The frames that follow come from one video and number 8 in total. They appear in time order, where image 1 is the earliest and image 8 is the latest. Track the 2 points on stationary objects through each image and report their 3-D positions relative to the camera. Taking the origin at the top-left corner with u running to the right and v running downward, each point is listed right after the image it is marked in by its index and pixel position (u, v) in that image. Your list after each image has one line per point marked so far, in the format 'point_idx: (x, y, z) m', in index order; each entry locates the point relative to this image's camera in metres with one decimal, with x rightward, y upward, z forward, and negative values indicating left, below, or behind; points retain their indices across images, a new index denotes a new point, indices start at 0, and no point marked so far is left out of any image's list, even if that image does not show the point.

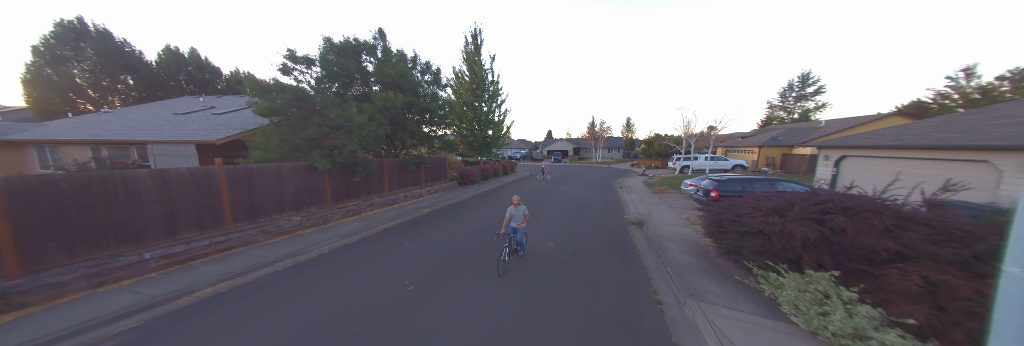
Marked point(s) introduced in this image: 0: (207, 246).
0: (-7.1, -1.6, +5.1) m
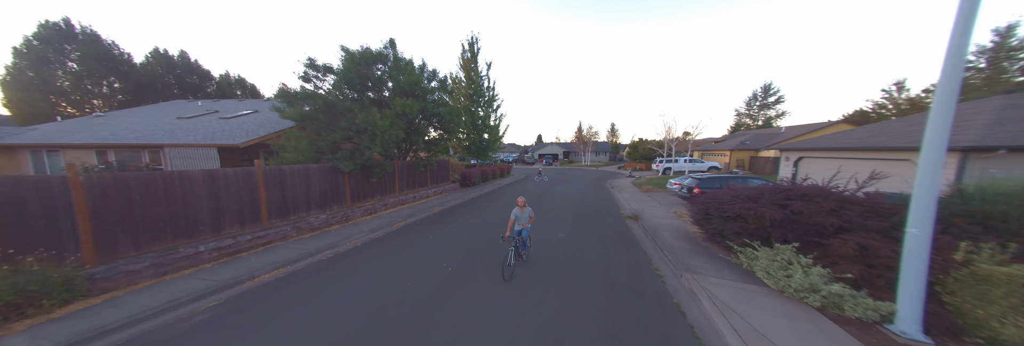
0: (-6.5, -1.6, +5.4) m
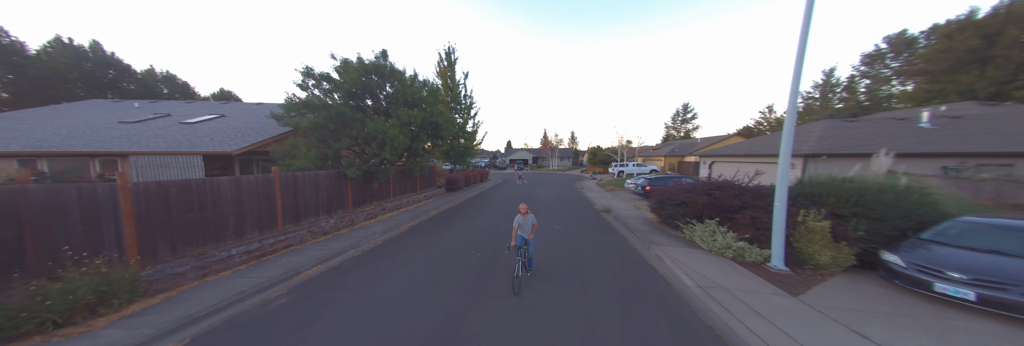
0: (-6.0, -1.8, +5.5) m
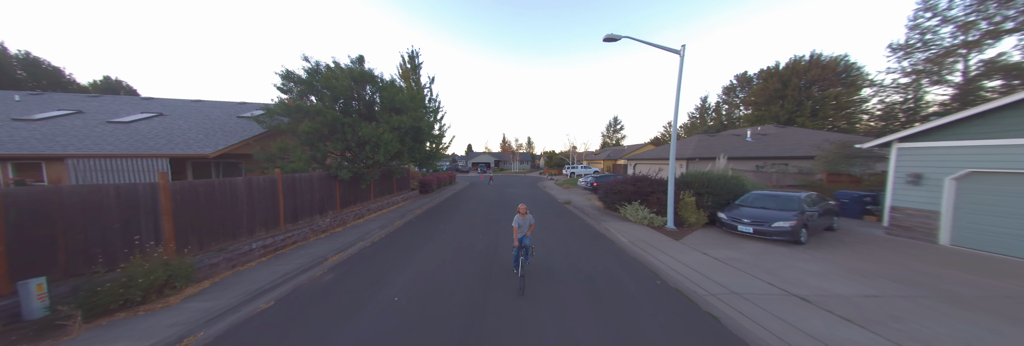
0: (-6.2, -1.8, +5.9) m
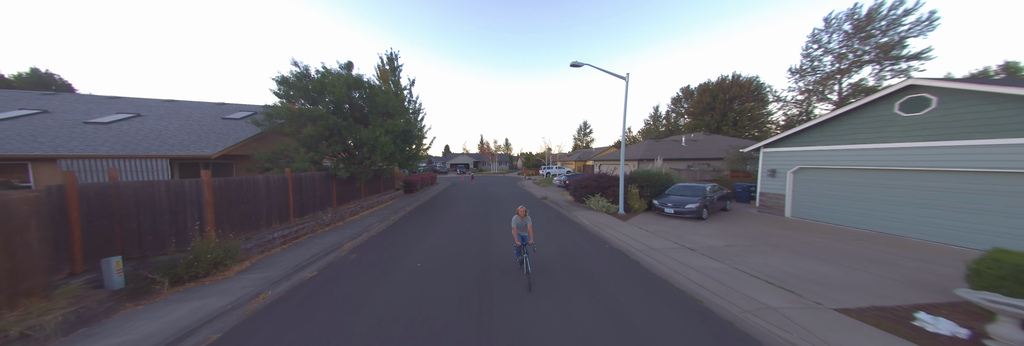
0: (-6.6, -1.8, +6.7) m
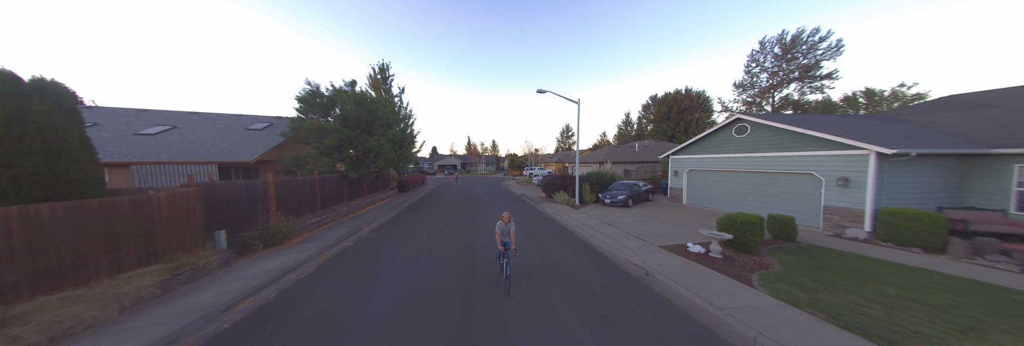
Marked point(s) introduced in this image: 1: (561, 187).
0: (-7.5, -1.8, +8.7) m
1: (+3.1, -0.9, +14.1) m
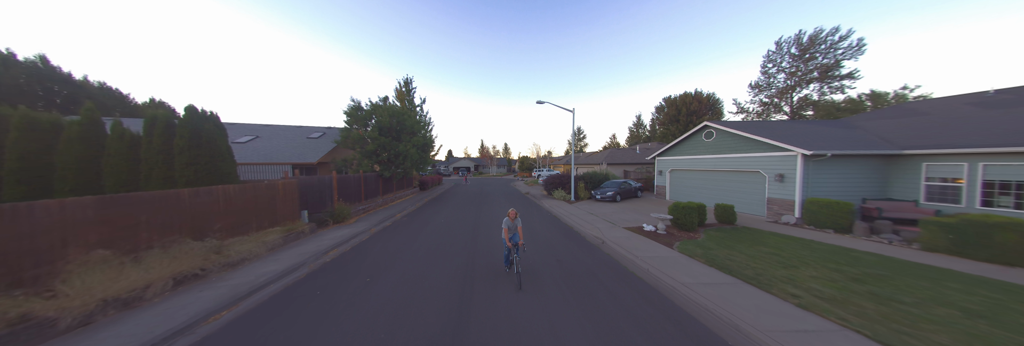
0: (-7.4, -1.8, +11.2) m
1: (+3.6, -0.9, +15.9) m
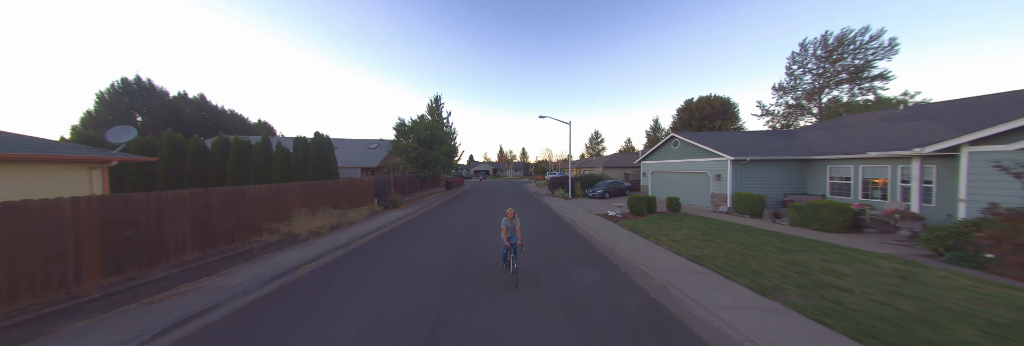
0: (-6.9, -1.8, +15.1) m
1: (+4.5, -1.1, +18.7) m
